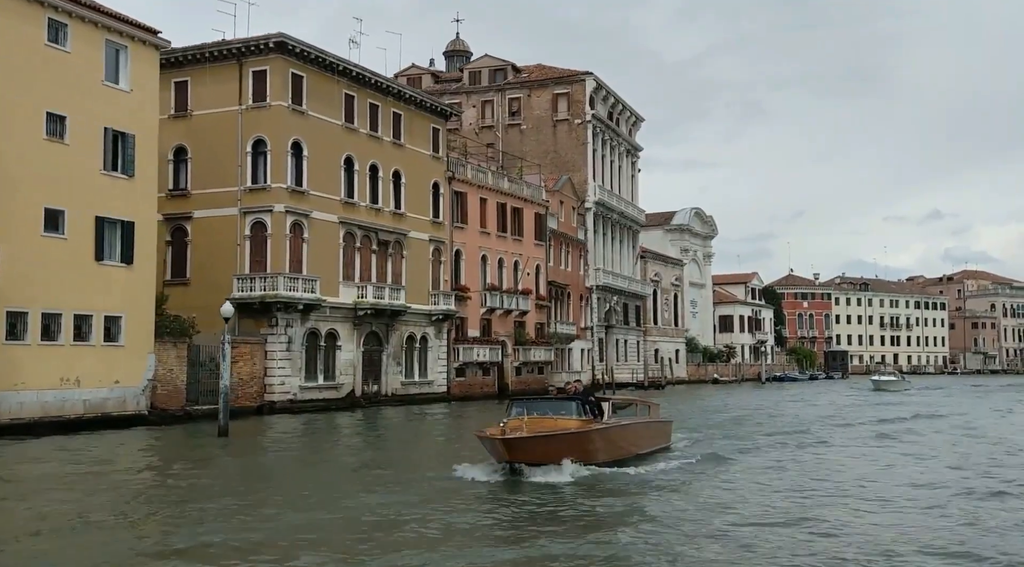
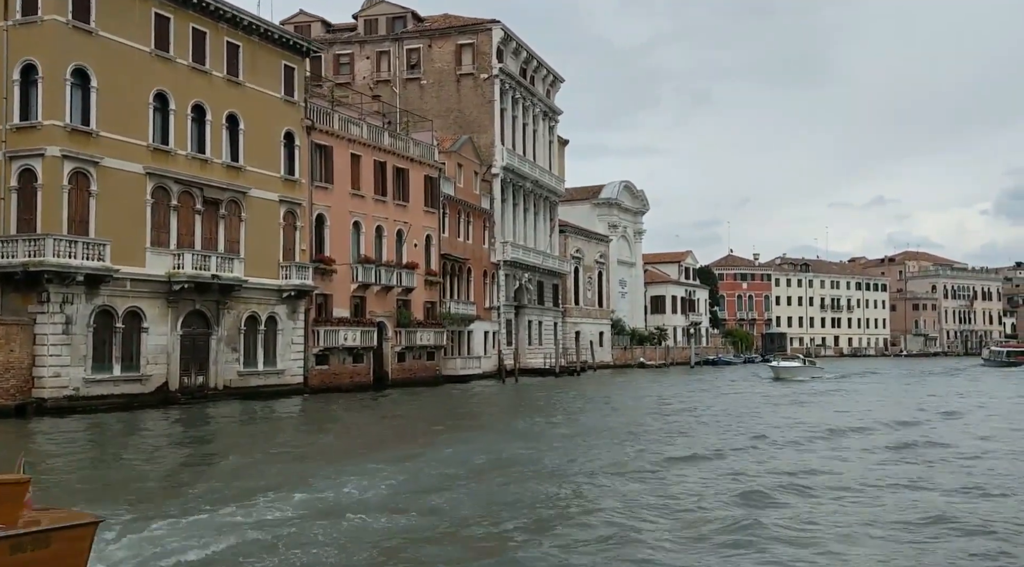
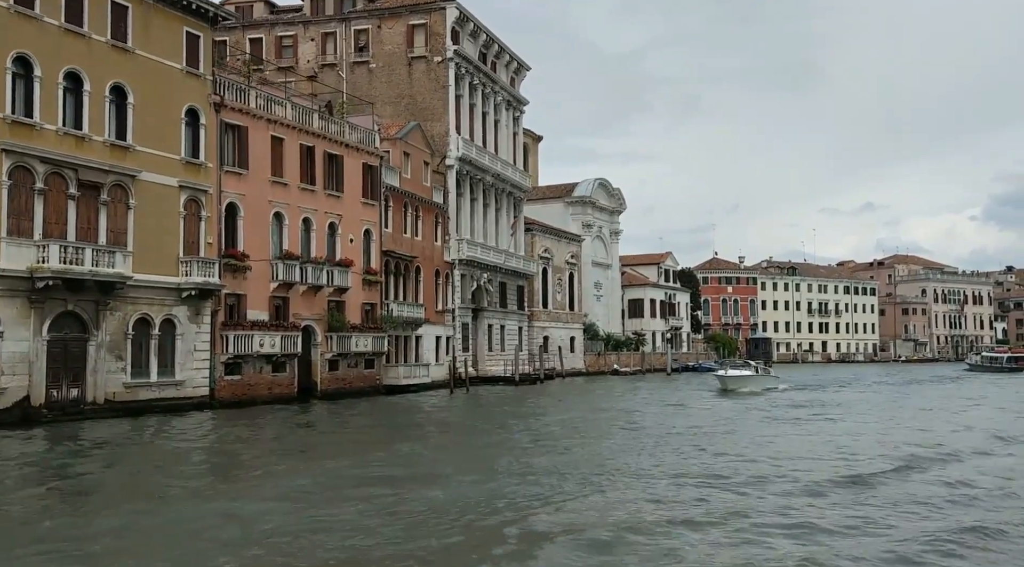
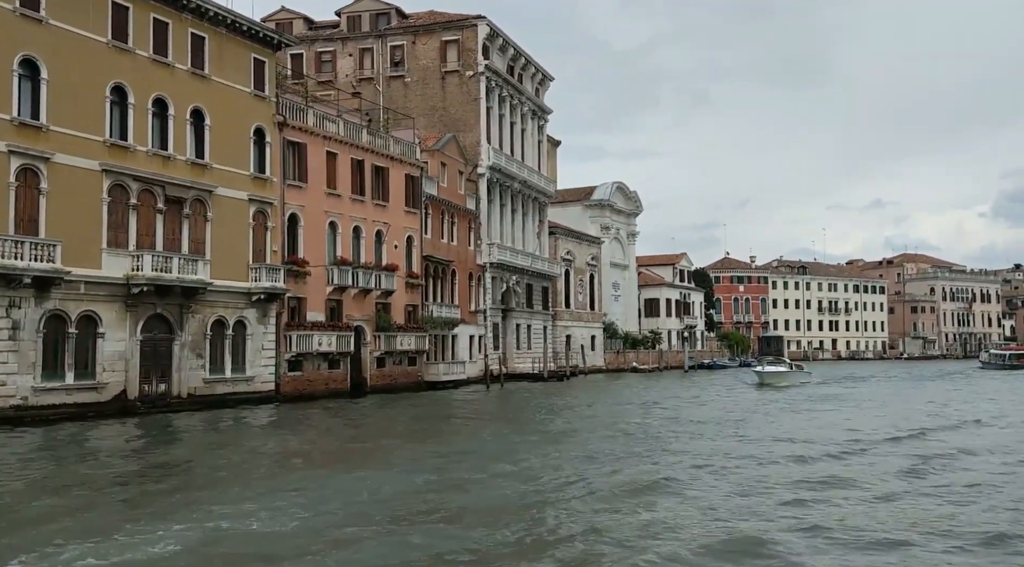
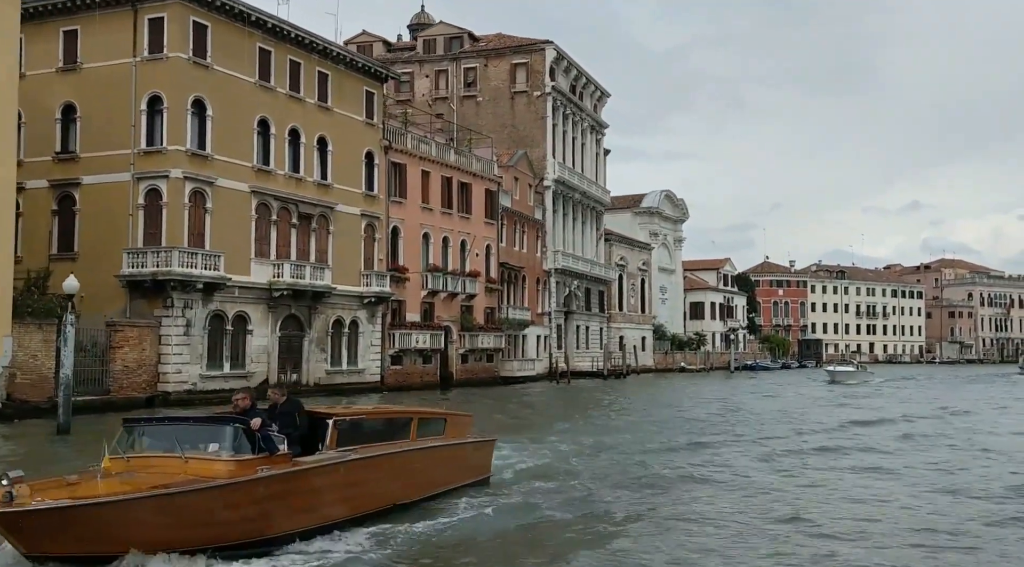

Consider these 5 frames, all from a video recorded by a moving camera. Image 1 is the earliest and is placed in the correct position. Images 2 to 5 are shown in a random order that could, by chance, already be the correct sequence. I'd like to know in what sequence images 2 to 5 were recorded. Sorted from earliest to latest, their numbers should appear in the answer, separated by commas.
5, 2, 4, 3
